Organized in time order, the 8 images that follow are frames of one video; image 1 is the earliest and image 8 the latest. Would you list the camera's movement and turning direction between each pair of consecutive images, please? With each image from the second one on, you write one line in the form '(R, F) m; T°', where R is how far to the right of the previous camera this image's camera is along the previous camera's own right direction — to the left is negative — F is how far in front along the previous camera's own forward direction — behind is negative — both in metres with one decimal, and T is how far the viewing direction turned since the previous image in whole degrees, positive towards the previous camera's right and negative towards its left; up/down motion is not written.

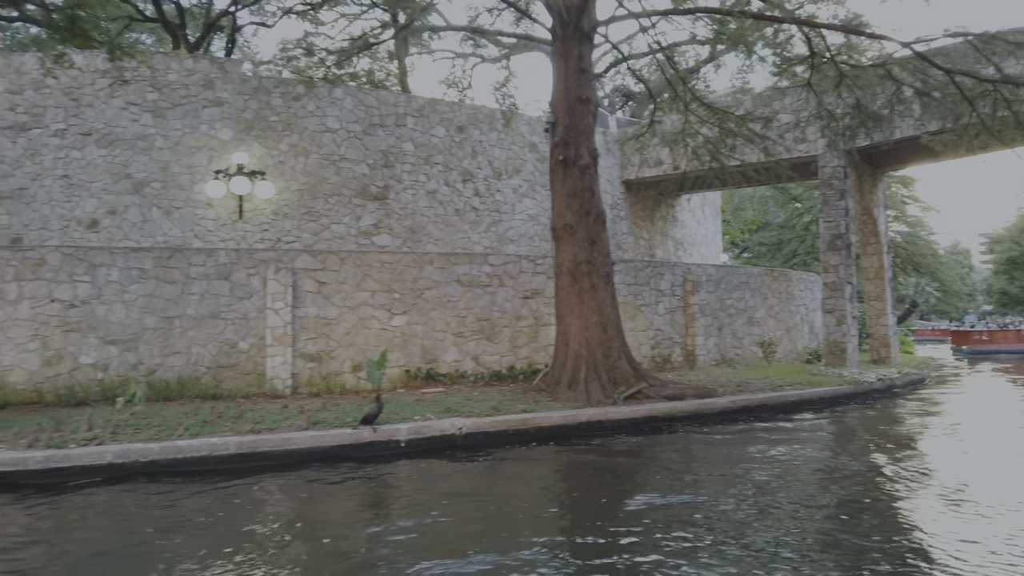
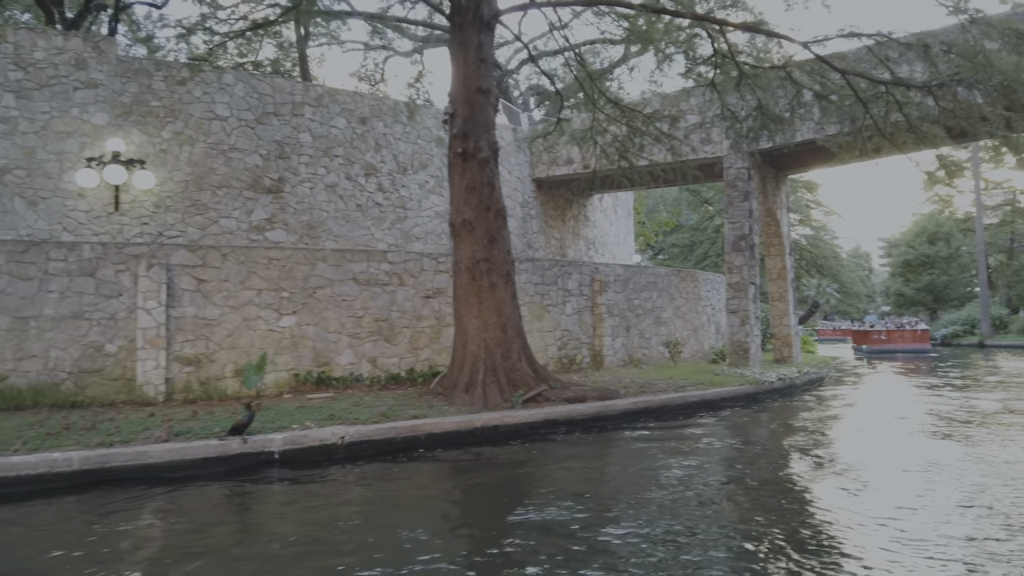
(+0.3, +0.4) m; +6°
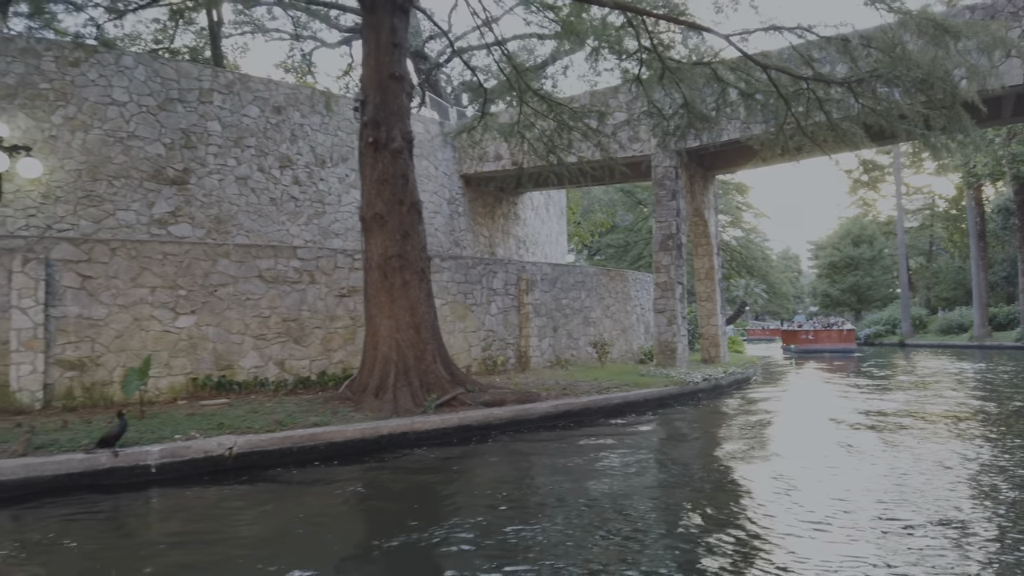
(+0.3, +0.4) m; +5°
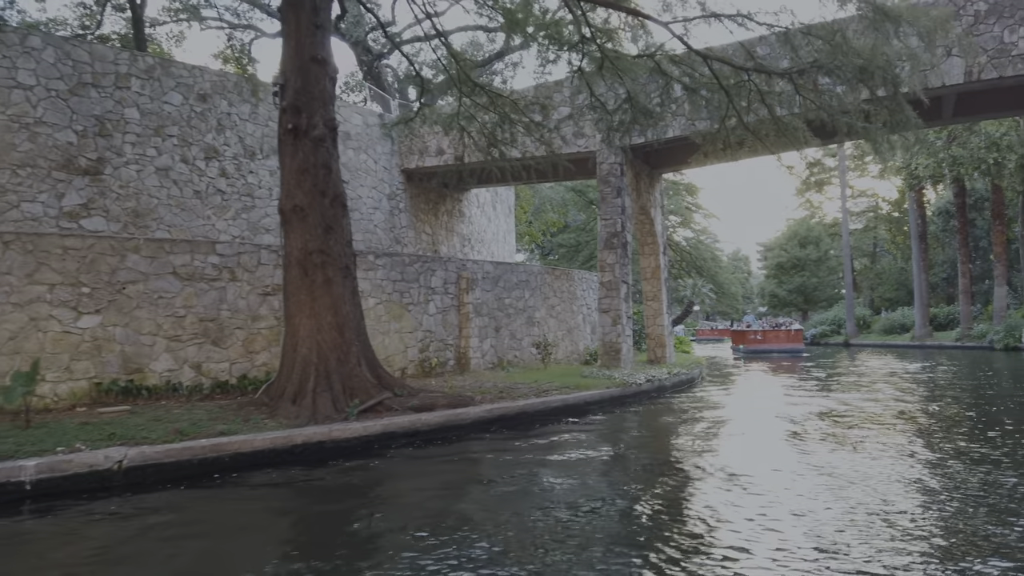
(+0.3, +0.4) m; +3°
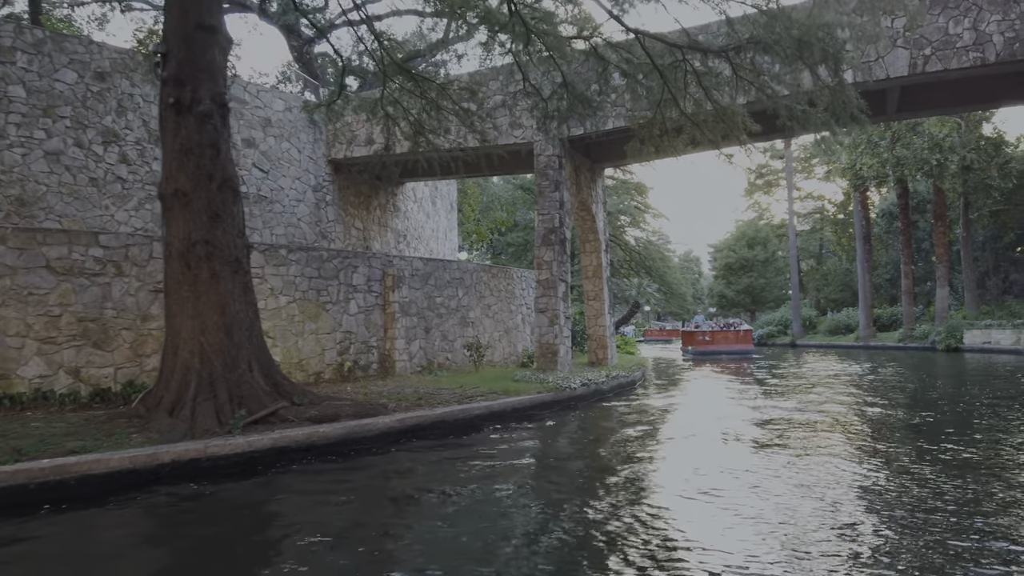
(+0.4, +0.8) m; +3°
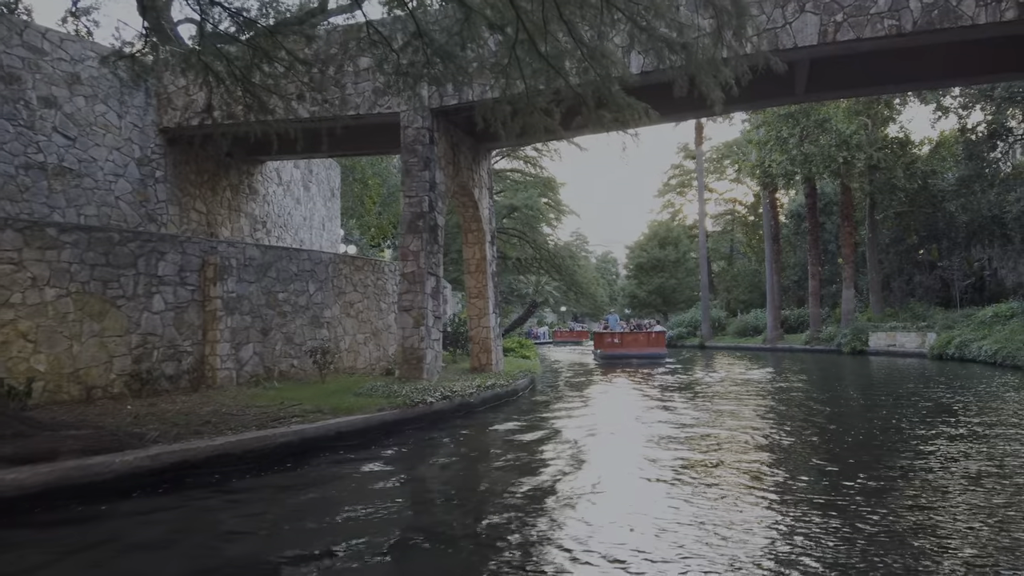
(+0.9, +1.8) m; +6°
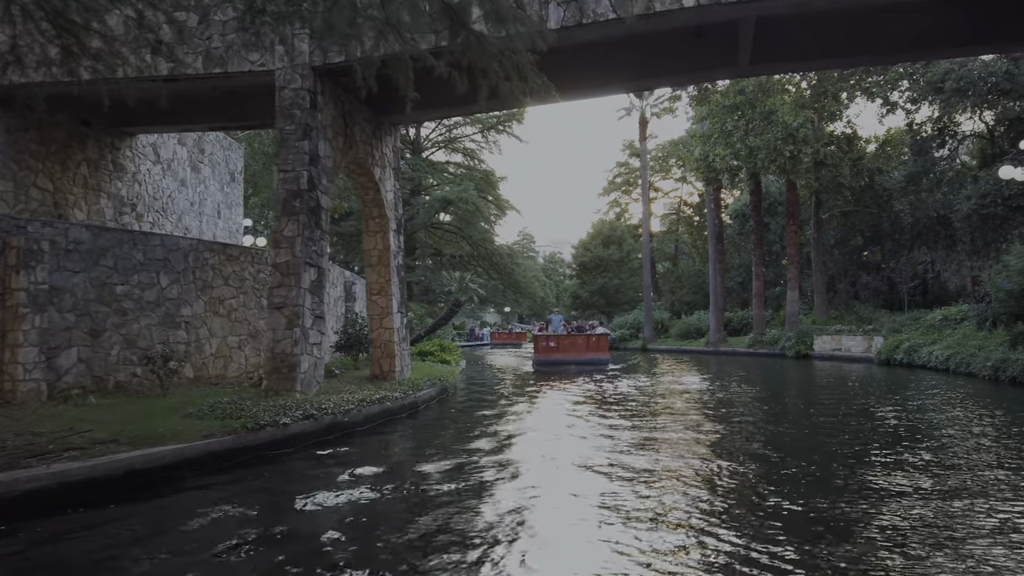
(+0.7, +1.7) m; +4°
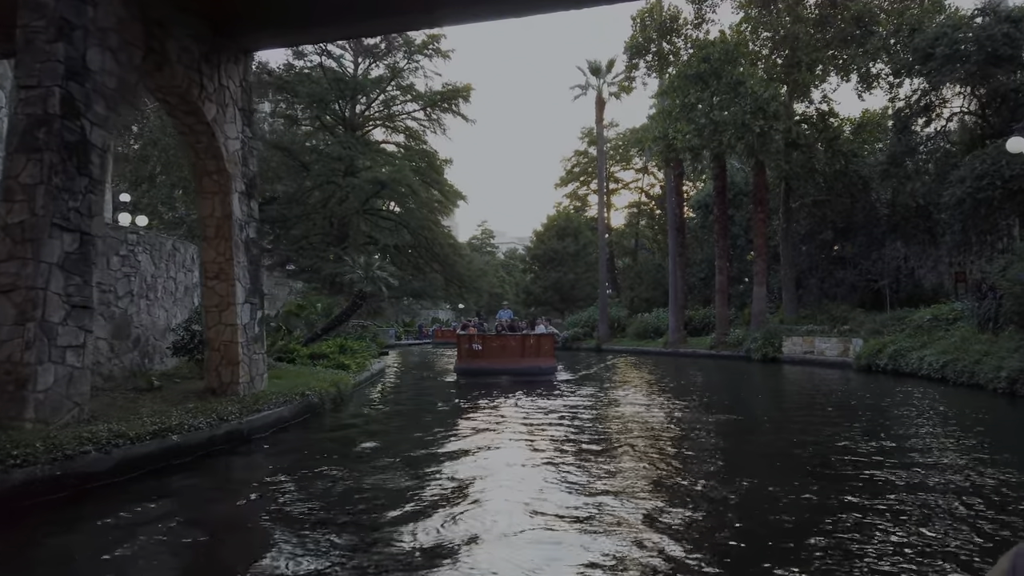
(+0.9, +2.8) m; +3°
